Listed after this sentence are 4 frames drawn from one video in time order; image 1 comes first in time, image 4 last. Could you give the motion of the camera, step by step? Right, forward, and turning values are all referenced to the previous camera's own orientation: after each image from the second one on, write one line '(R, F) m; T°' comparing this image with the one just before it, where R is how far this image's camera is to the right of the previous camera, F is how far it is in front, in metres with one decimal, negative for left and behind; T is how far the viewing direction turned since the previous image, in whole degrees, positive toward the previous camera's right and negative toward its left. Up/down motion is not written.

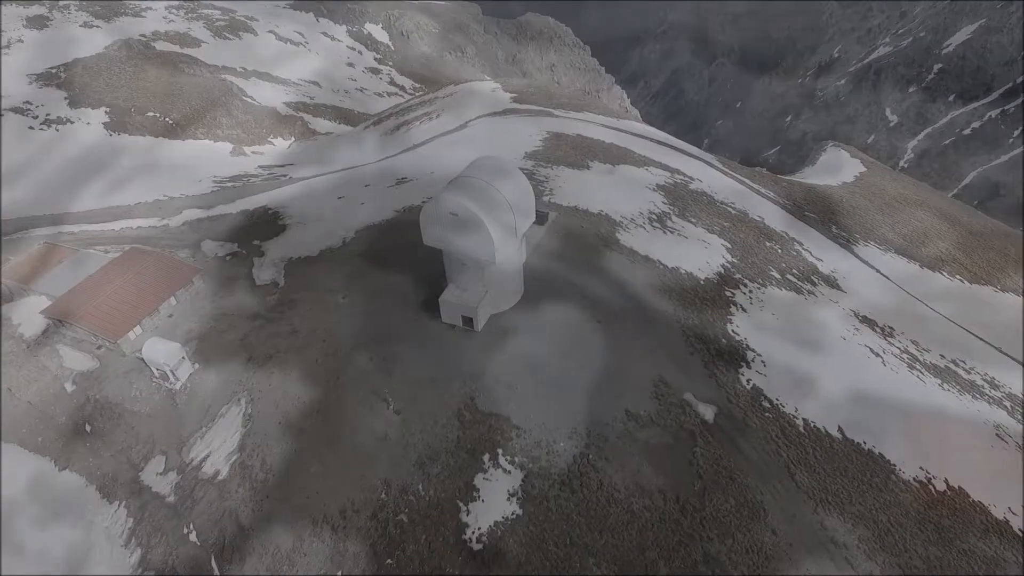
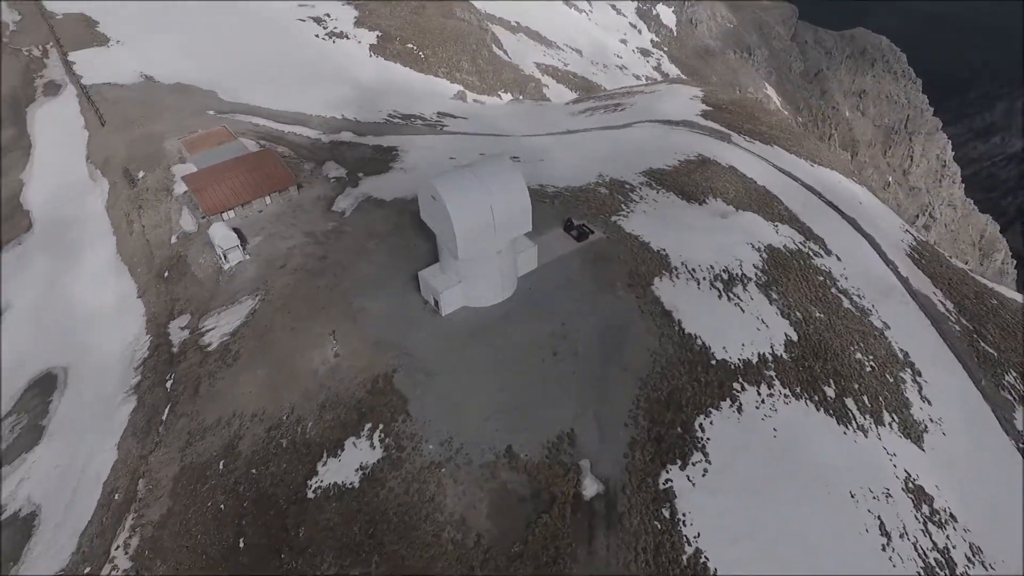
(+7.6, +1.7) m; -21°
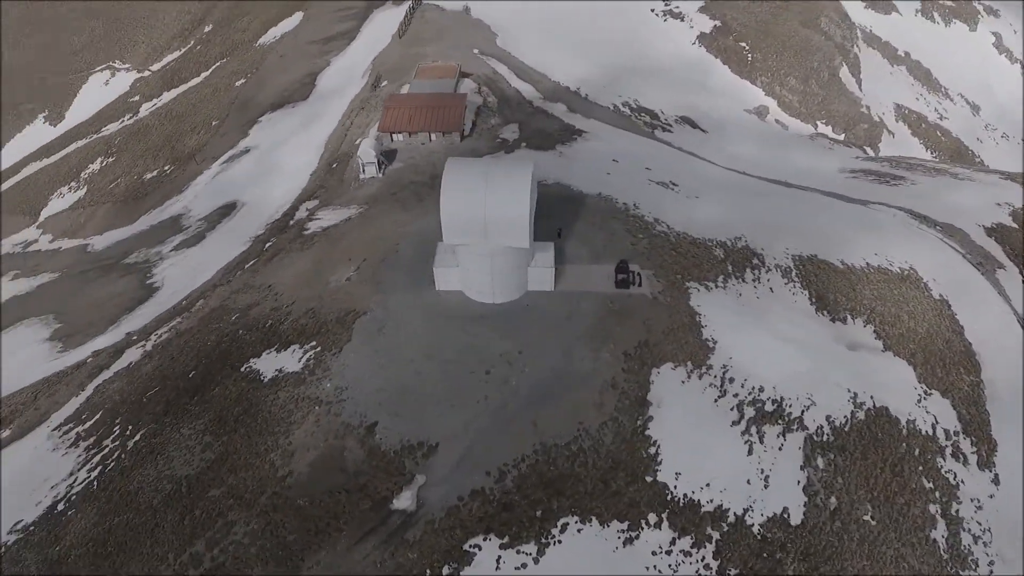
(+8.8, +2.9) m; -27°
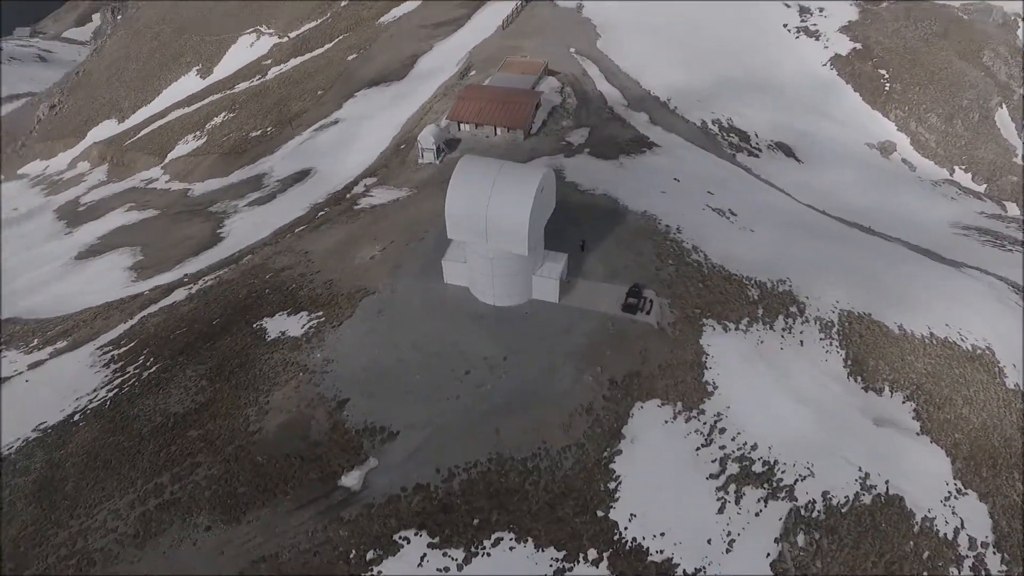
(+3.3, +0.5) m; -10°
